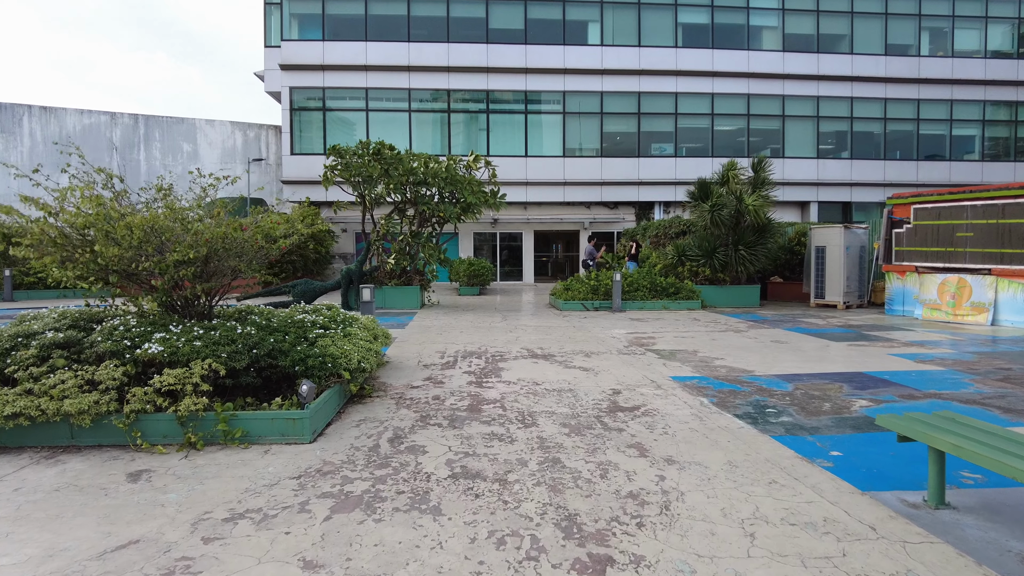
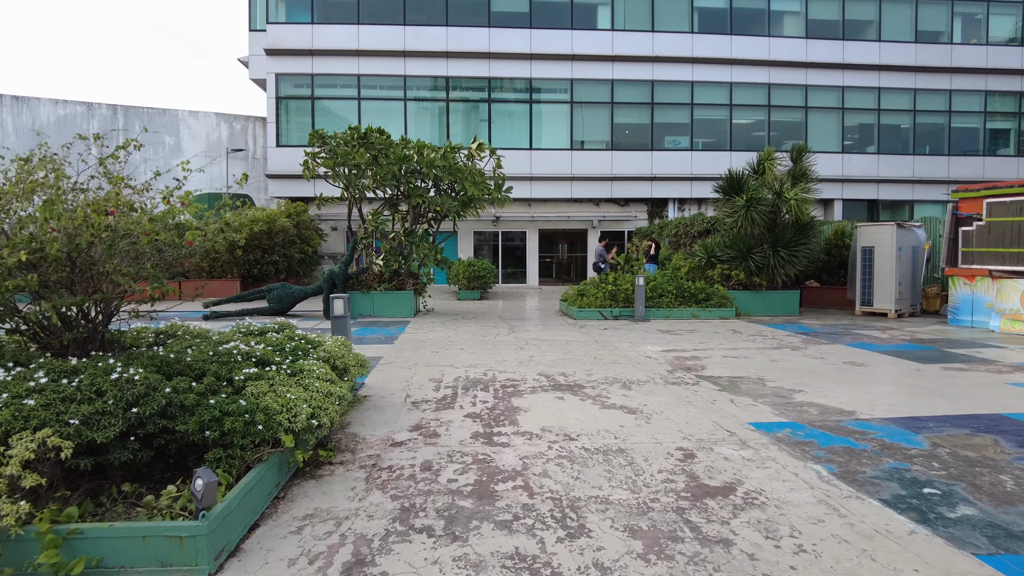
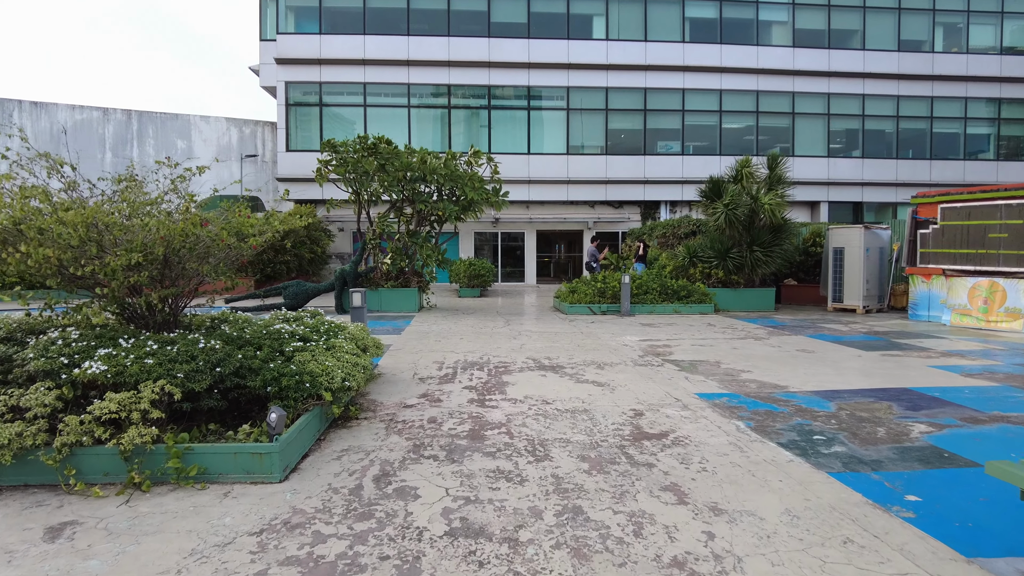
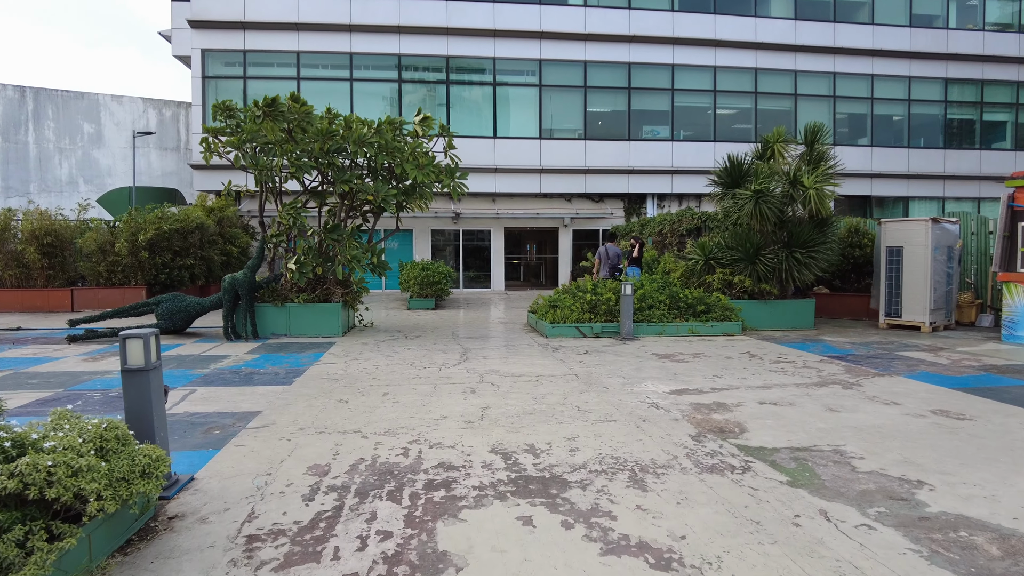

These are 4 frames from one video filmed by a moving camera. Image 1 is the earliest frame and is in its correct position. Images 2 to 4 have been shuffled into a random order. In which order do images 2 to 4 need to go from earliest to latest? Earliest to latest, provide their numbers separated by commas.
3, 2, 4
